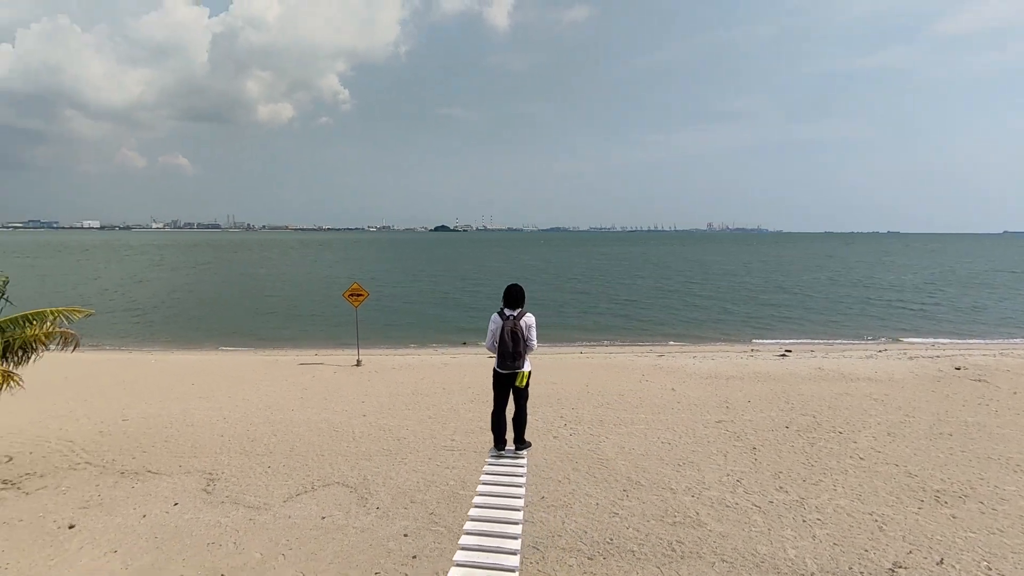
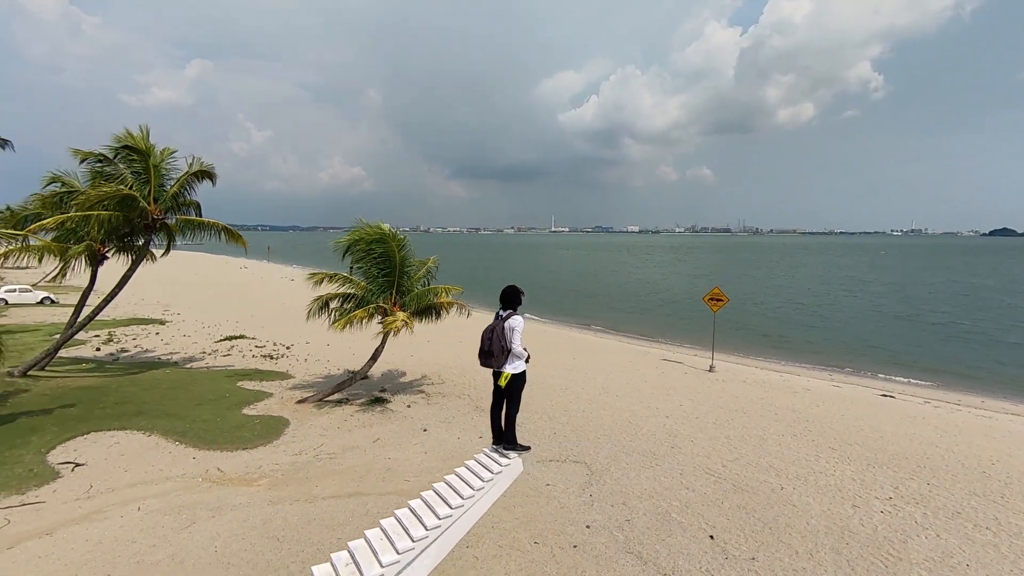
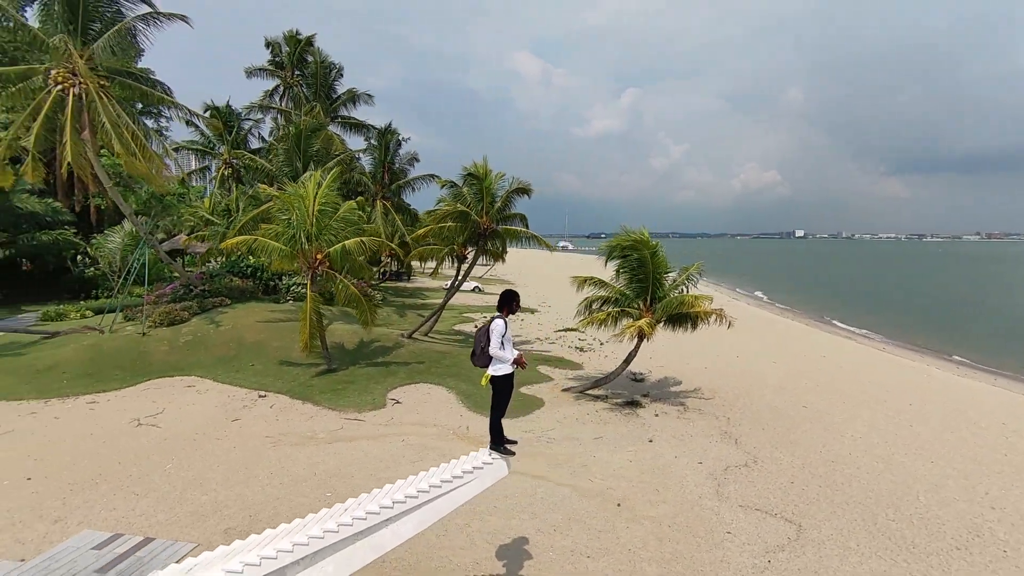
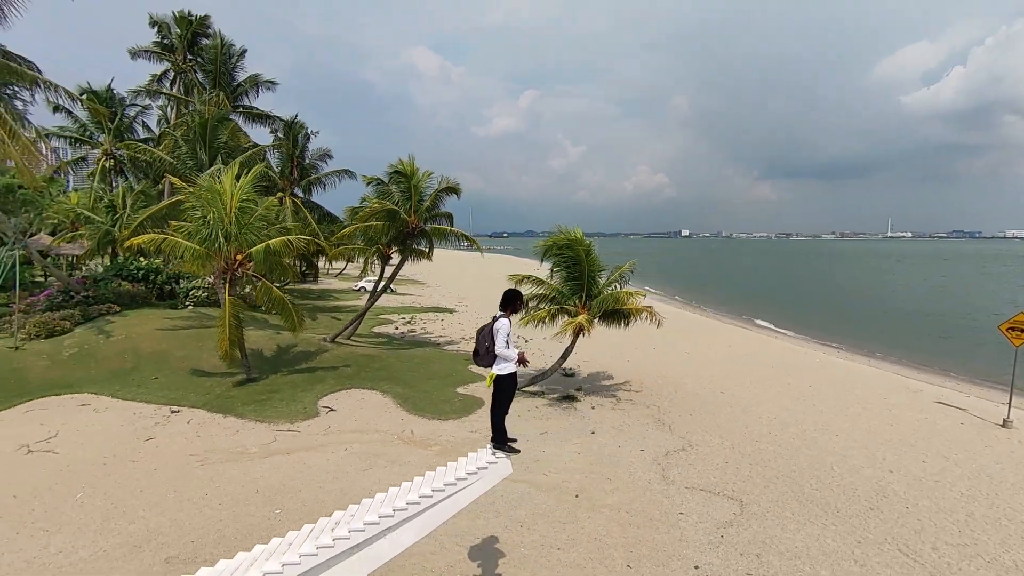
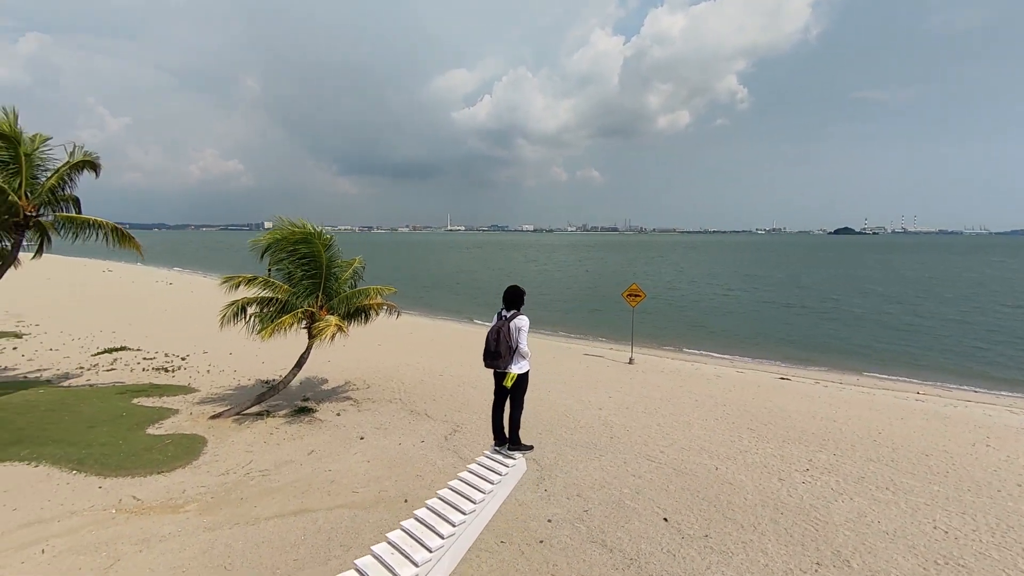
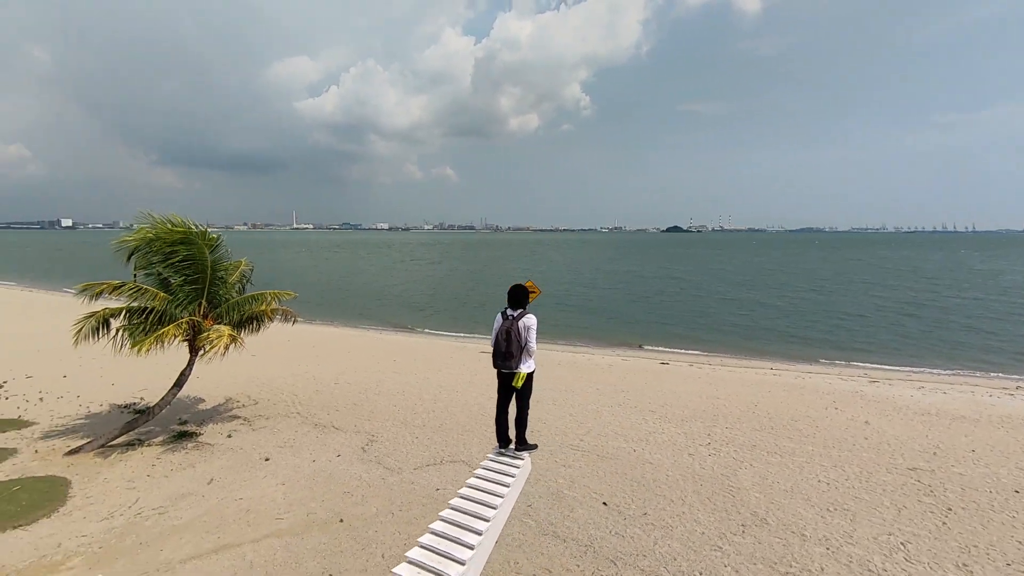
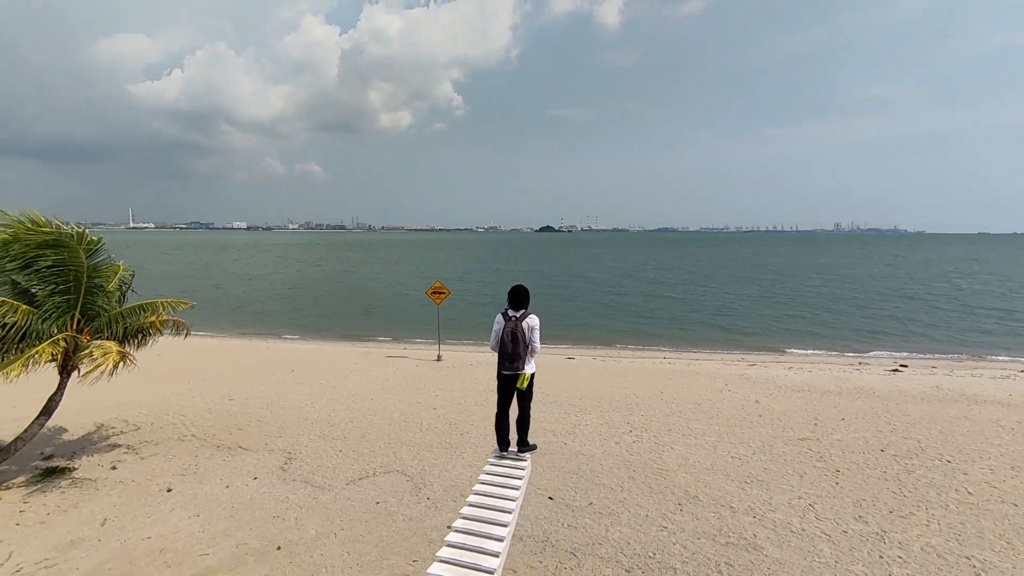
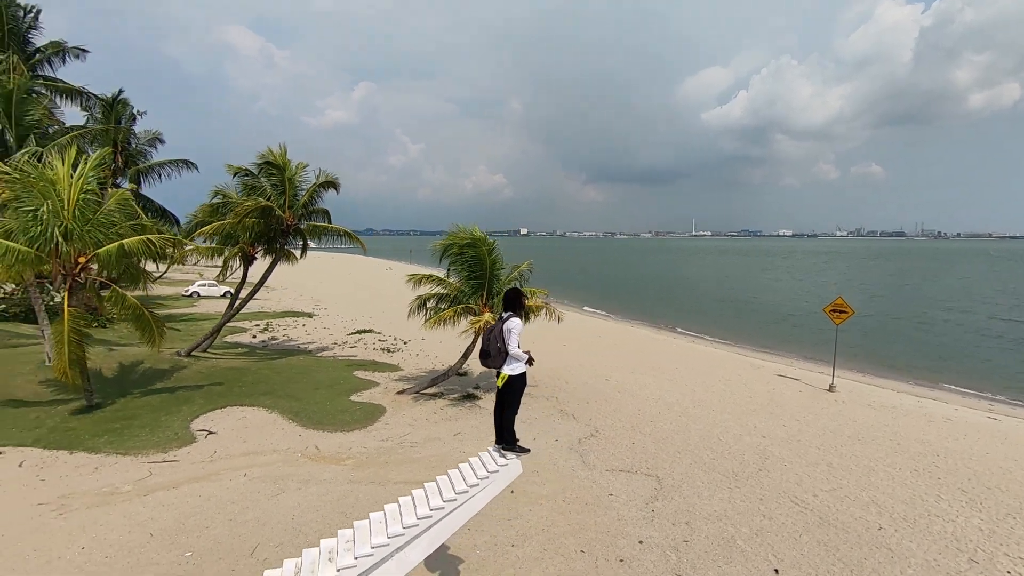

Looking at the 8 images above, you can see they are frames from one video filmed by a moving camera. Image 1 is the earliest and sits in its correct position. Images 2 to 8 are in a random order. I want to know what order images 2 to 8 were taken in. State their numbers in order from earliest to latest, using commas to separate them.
7, 6, 5, 2, 8, 4, 3
